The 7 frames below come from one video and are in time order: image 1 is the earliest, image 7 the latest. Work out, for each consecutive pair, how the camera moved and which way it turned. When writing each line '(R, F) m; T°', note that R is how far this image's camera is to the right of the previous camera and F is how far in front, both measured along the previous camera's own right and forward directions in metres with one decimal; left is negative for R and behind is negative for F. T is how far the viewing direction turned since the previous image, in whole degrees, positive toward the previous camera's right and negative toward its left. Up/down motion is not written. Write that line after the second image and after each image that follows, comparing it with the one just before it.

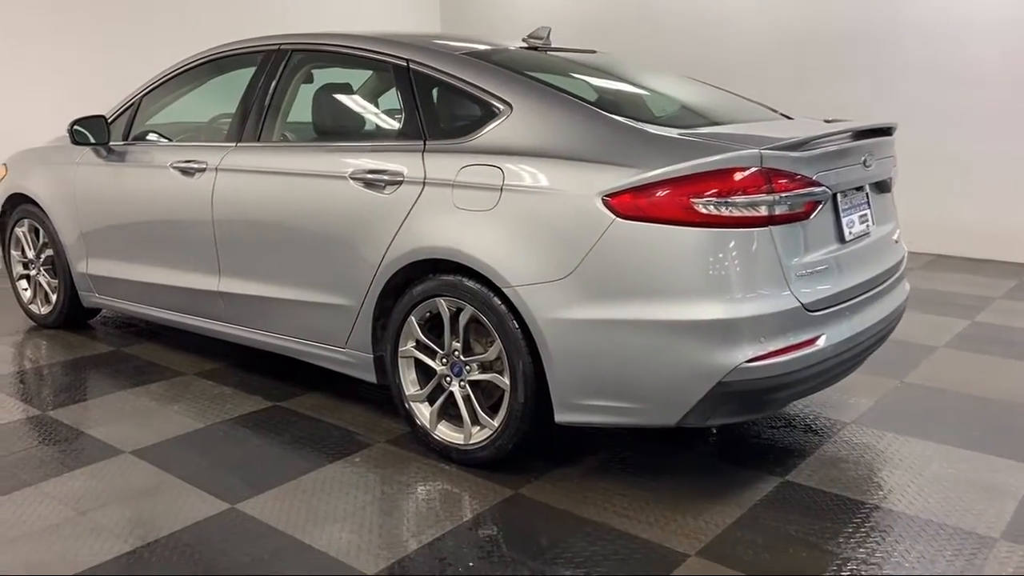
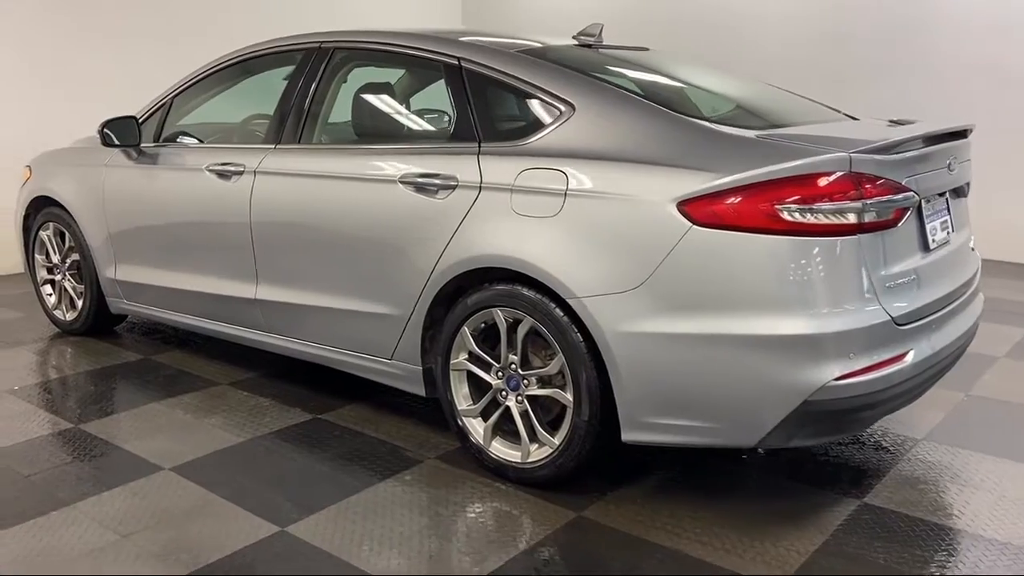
(-0.2, +0.1) m; 0°
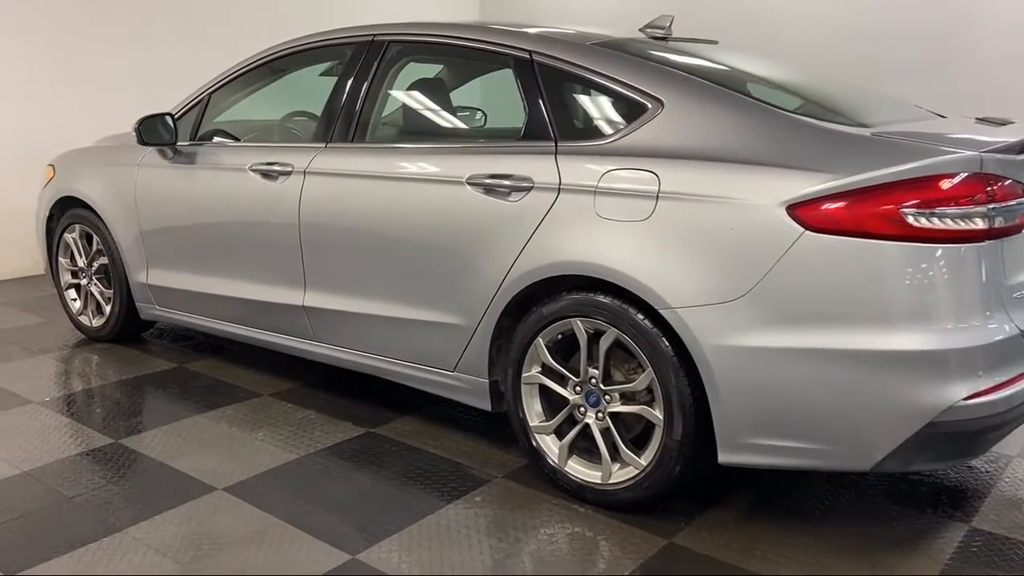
(-0.3, +0.2) m; 0°
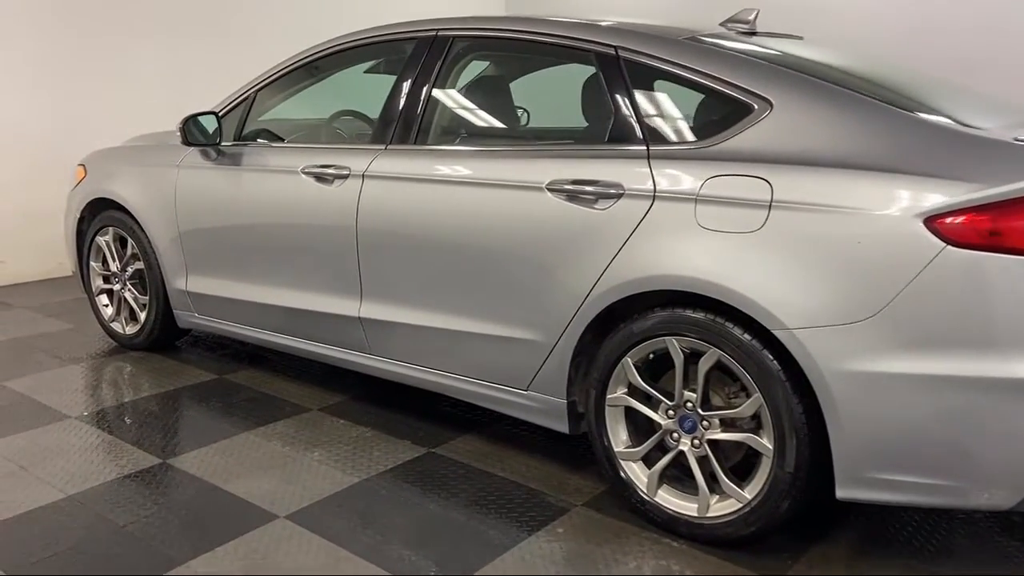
(-0.3, +0.2) m; 0°
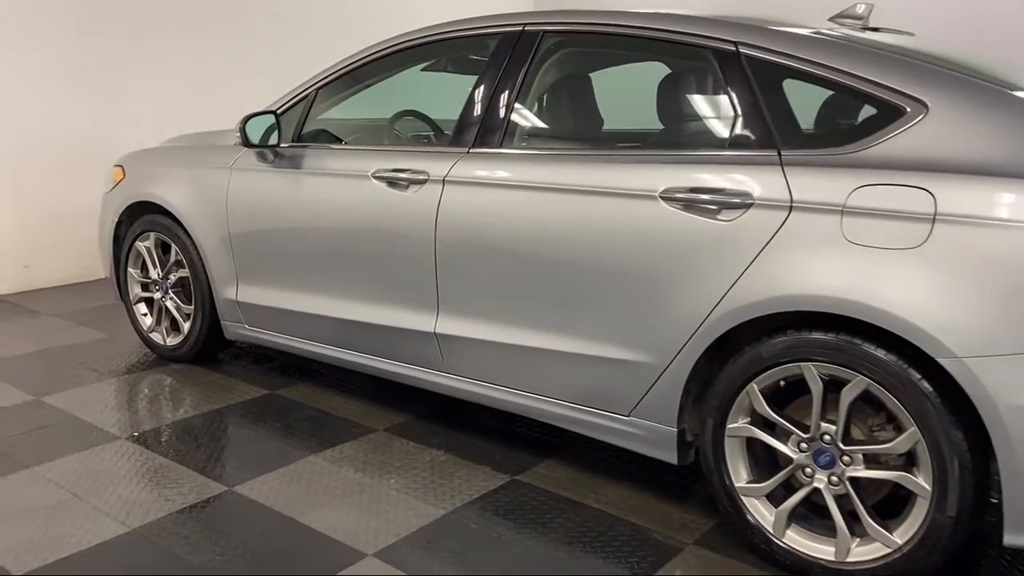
(-0.3, +0.2) m; 0°
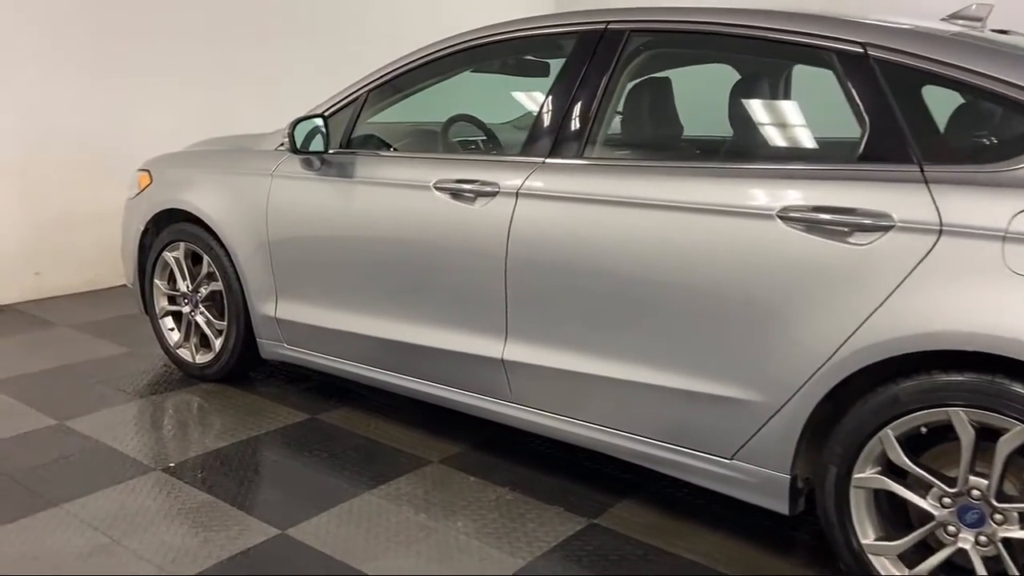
(-0.3, +0.3) m; 0°
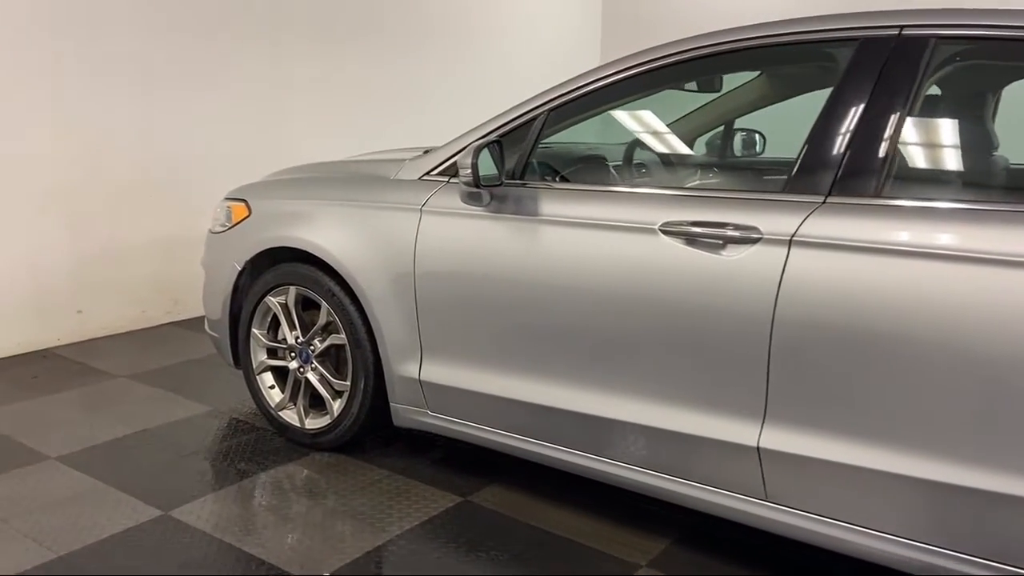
(-0.8, +0.5) m; +1°
